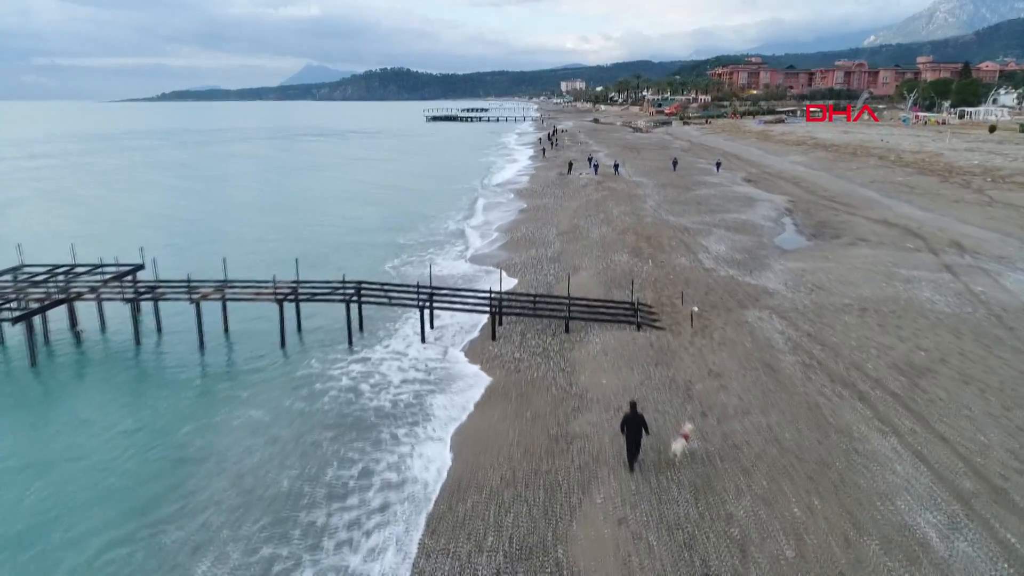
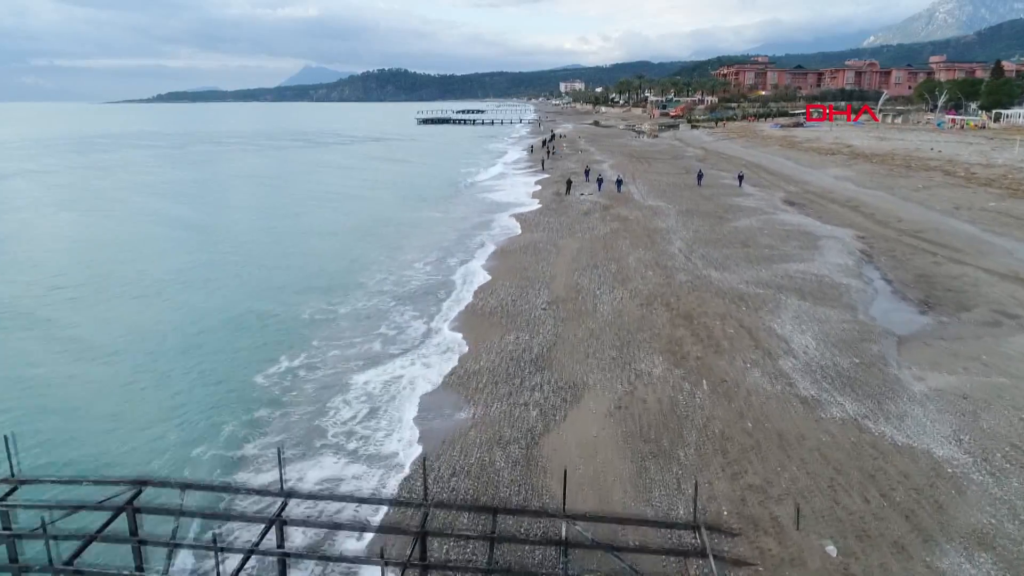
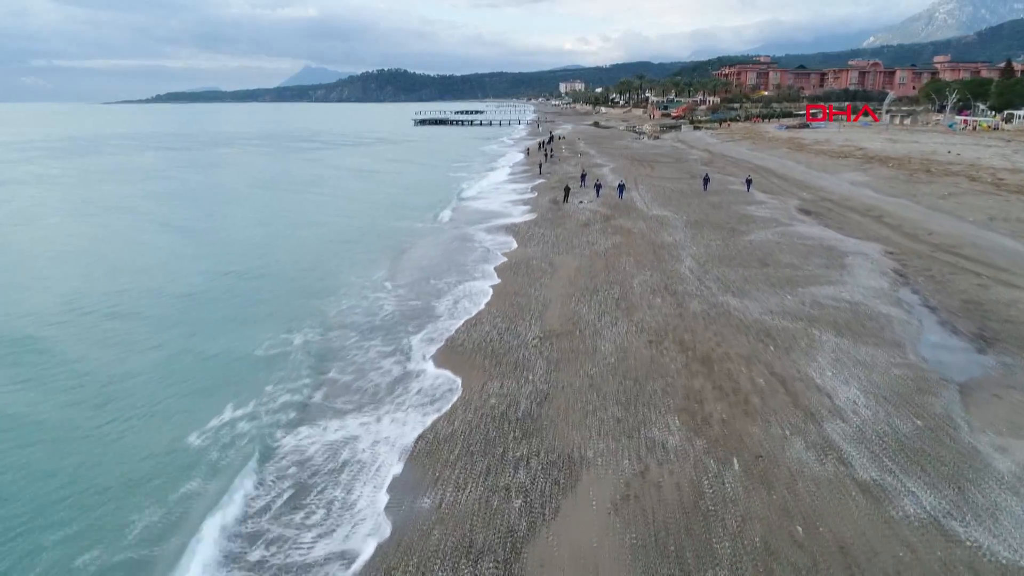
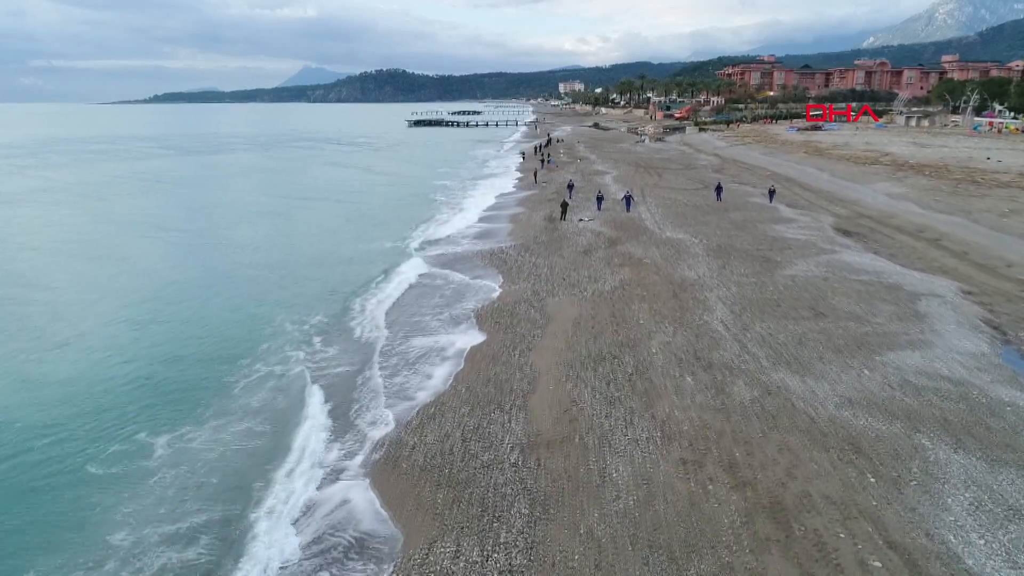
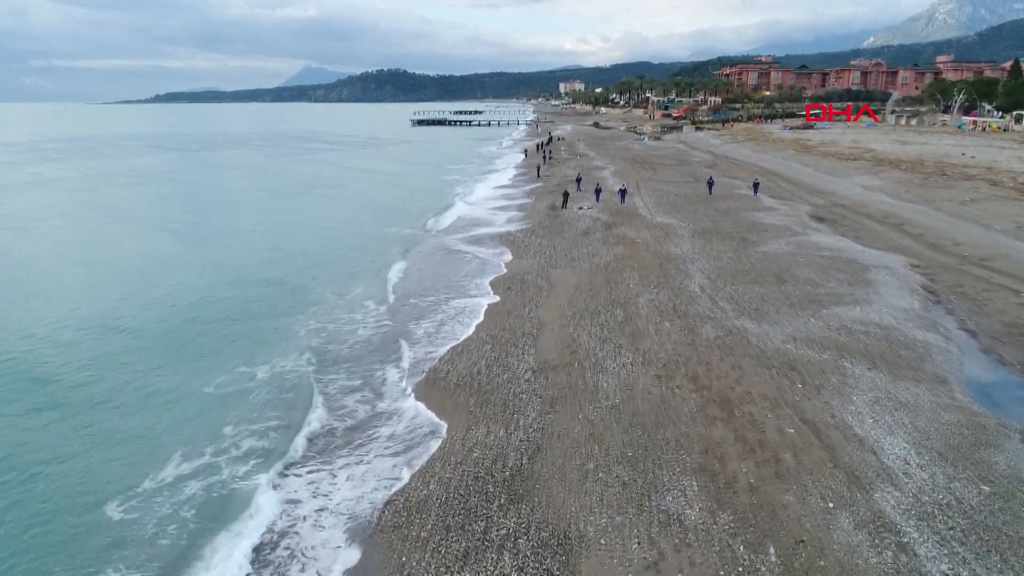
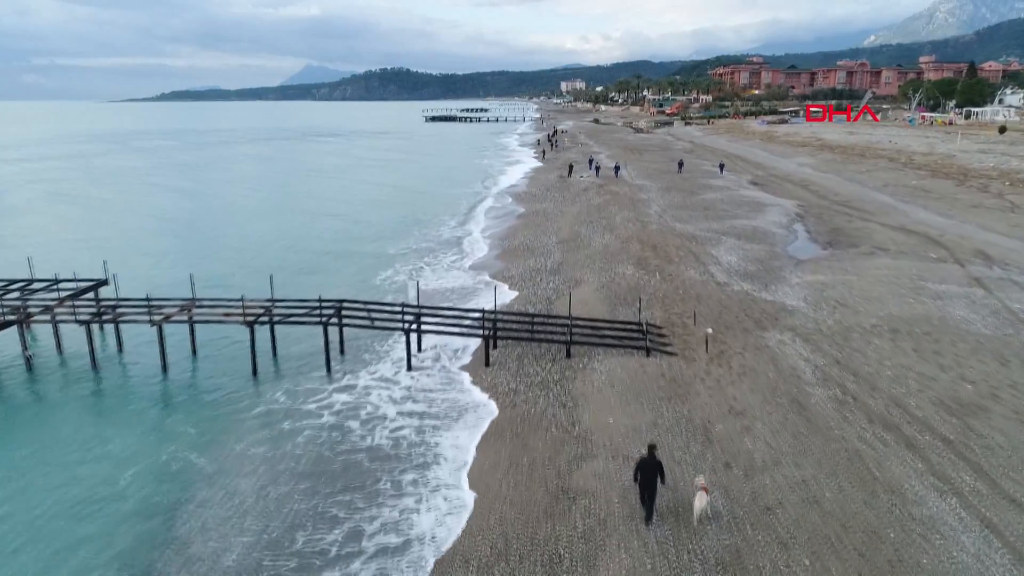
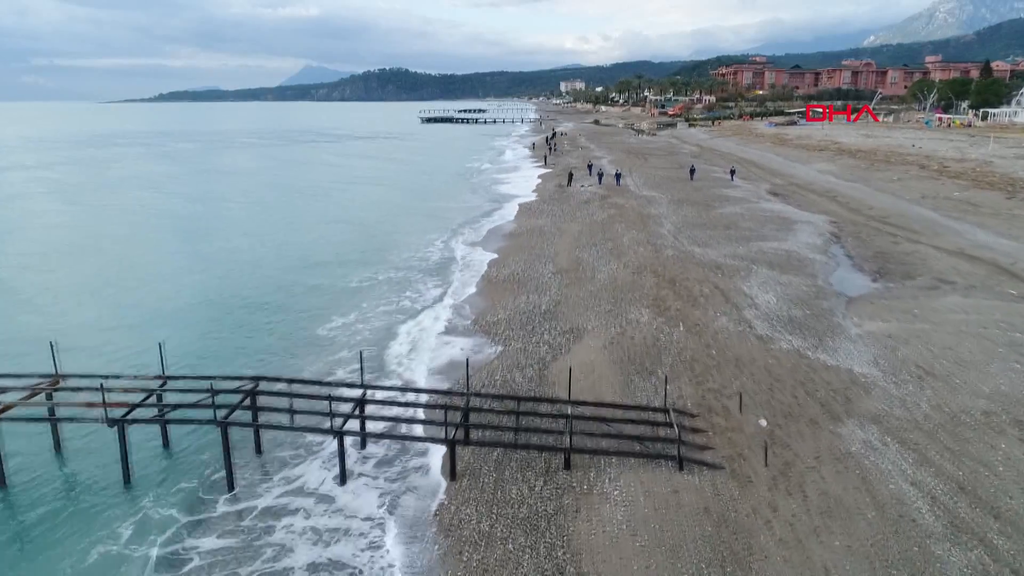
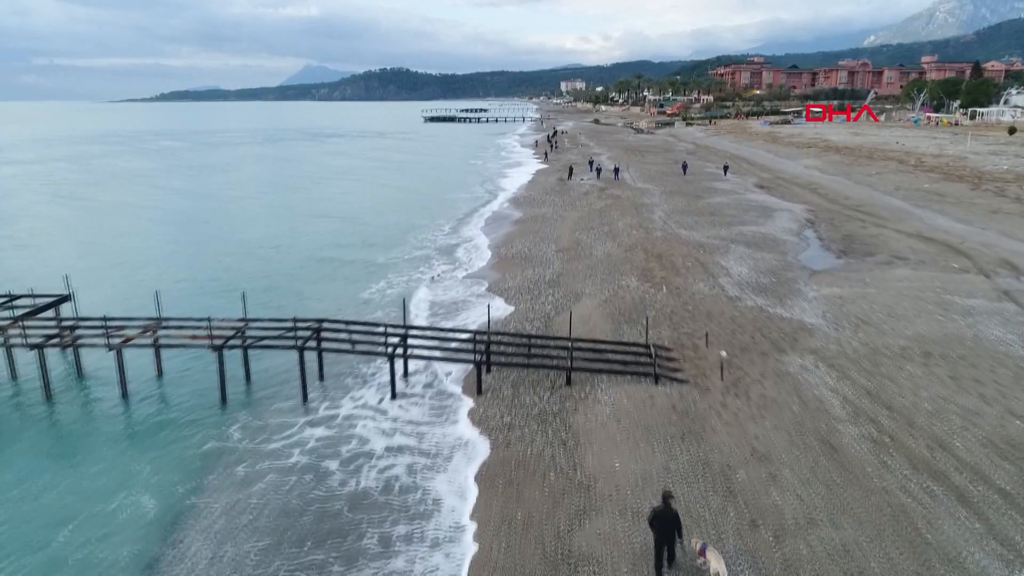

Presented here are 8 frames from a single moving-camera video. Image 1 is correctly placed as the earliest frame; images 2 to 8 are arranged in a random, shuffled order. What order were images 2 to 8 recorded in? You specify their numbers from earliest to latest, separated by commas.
6, 8, 7, 2, 3, 5, 4
